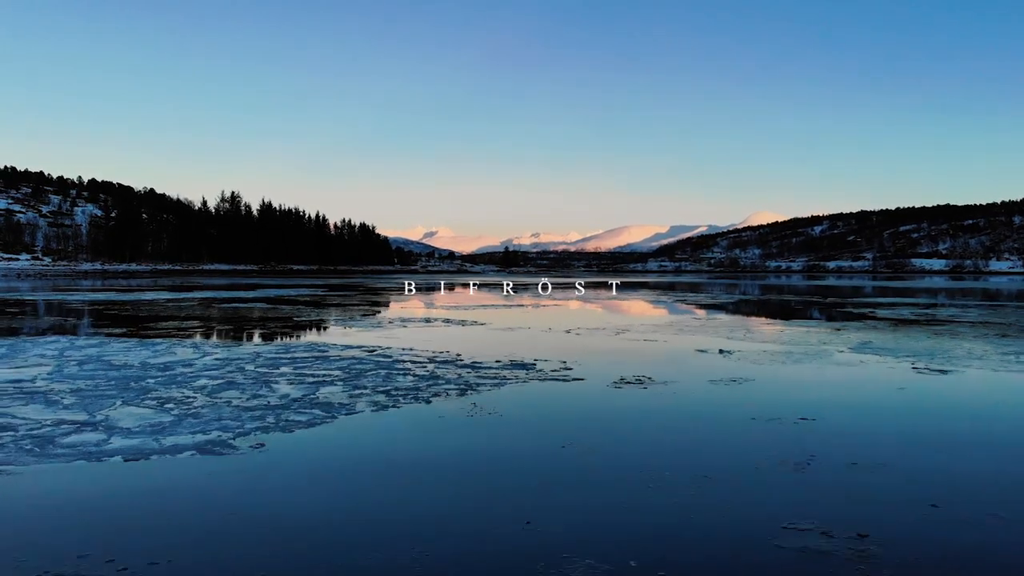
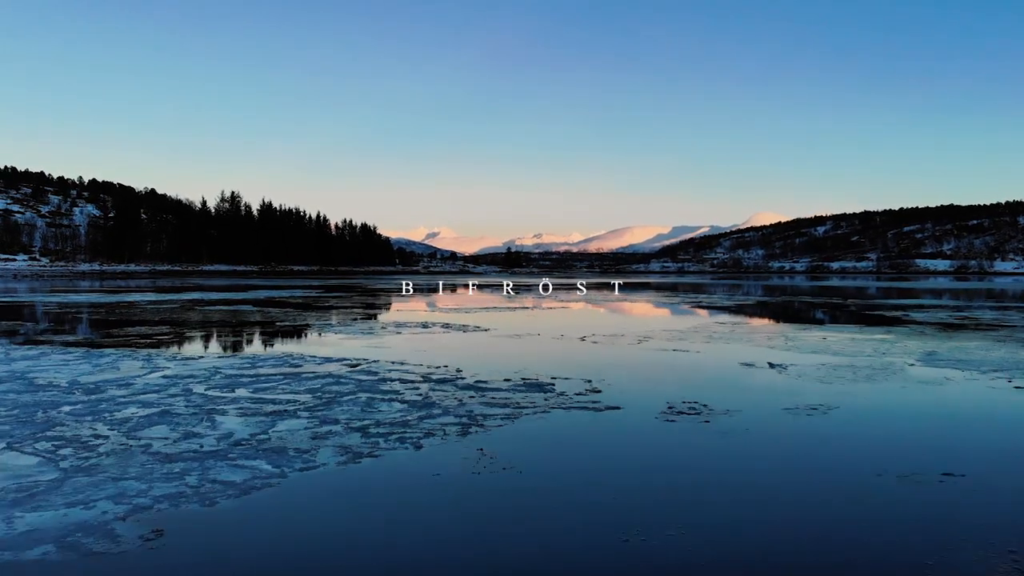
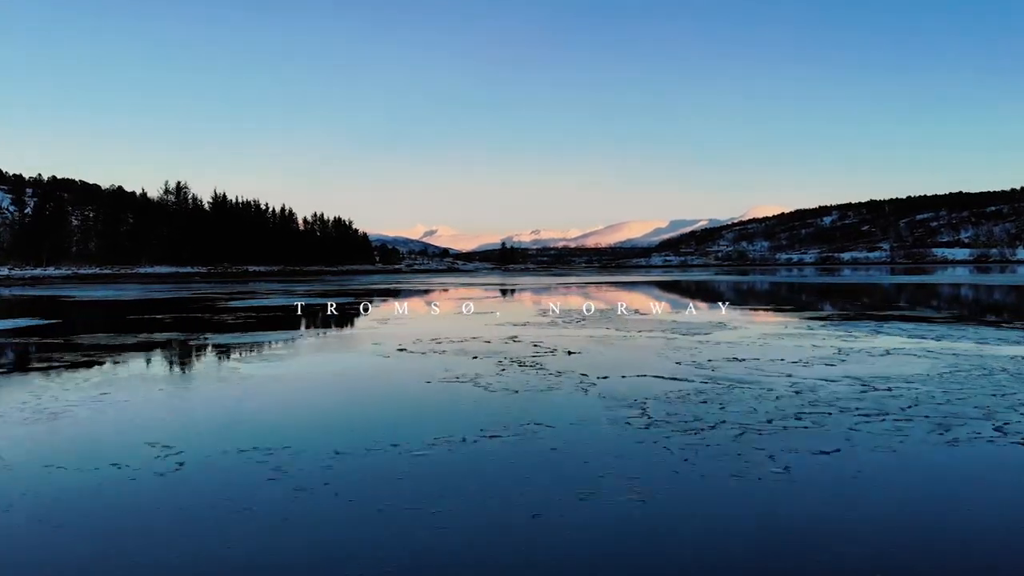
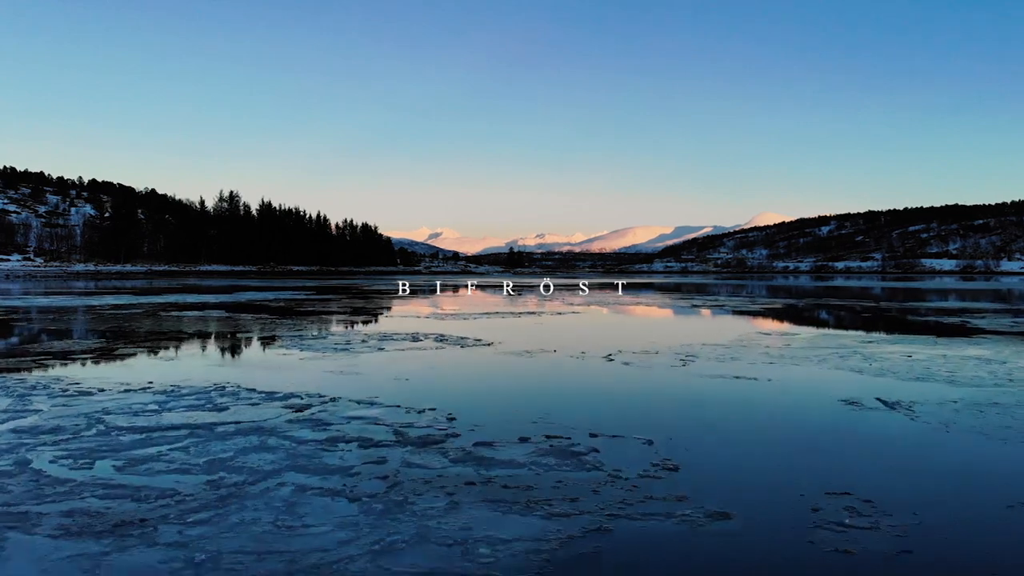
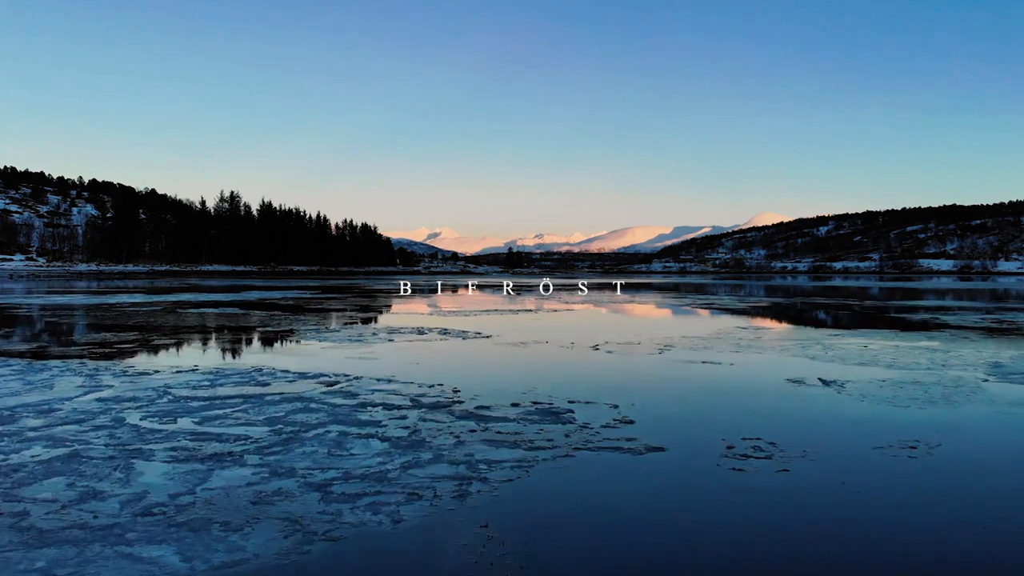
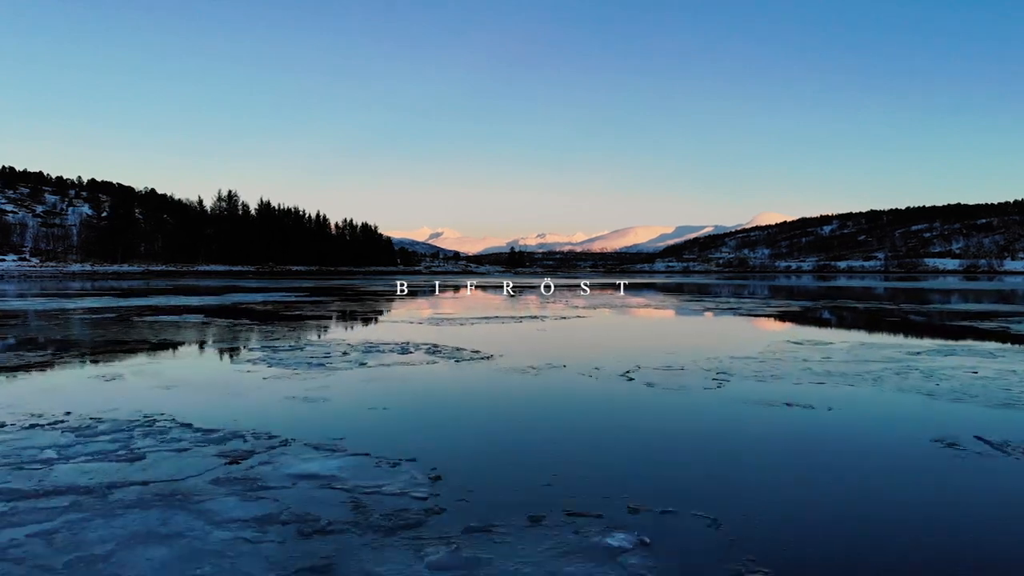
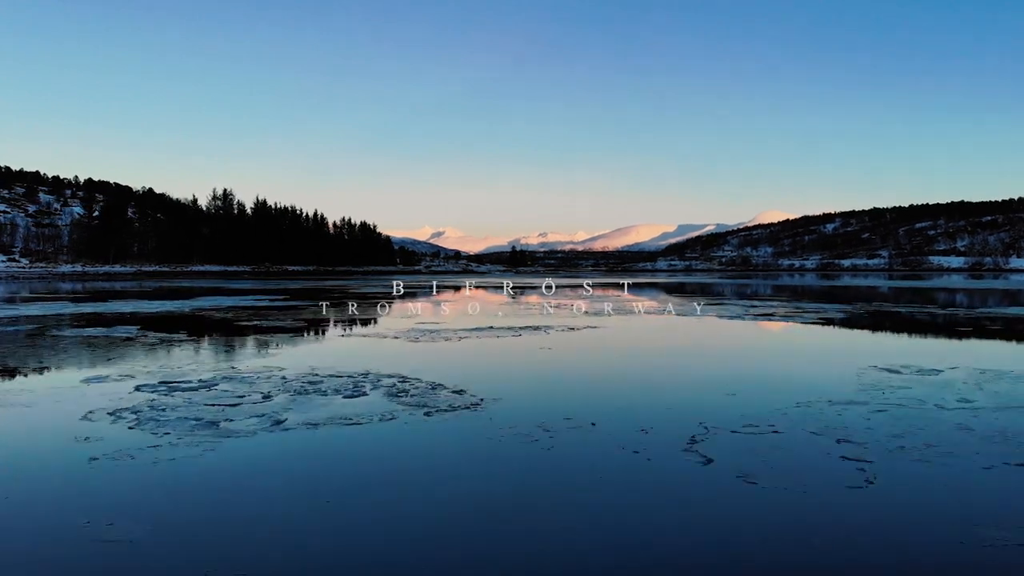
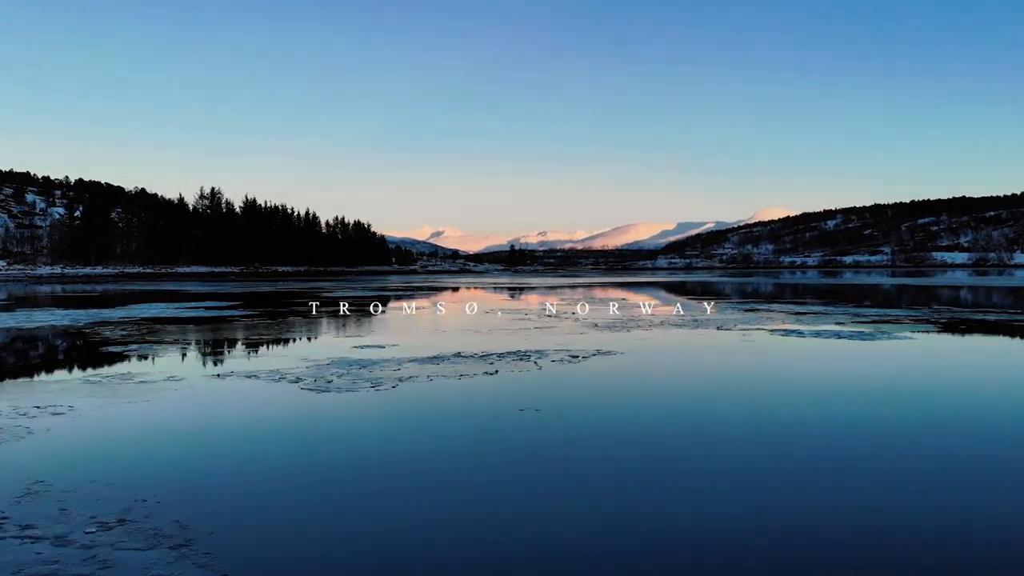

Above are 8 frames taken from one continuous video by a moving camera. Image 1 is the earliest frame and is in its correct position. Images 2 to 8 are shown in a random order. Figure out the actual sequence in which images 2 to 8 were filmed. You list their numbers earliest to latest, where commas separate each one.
2, 5, 4, 6, 7, 8, 3
